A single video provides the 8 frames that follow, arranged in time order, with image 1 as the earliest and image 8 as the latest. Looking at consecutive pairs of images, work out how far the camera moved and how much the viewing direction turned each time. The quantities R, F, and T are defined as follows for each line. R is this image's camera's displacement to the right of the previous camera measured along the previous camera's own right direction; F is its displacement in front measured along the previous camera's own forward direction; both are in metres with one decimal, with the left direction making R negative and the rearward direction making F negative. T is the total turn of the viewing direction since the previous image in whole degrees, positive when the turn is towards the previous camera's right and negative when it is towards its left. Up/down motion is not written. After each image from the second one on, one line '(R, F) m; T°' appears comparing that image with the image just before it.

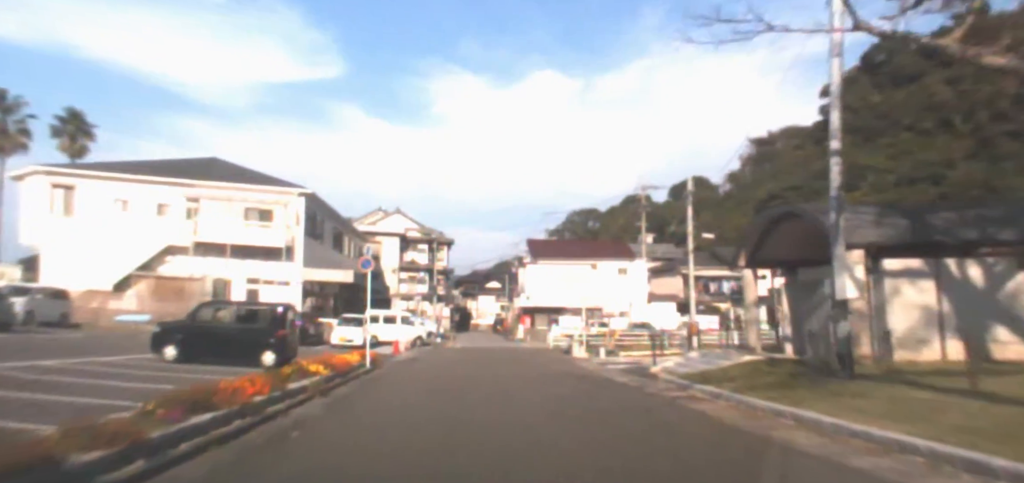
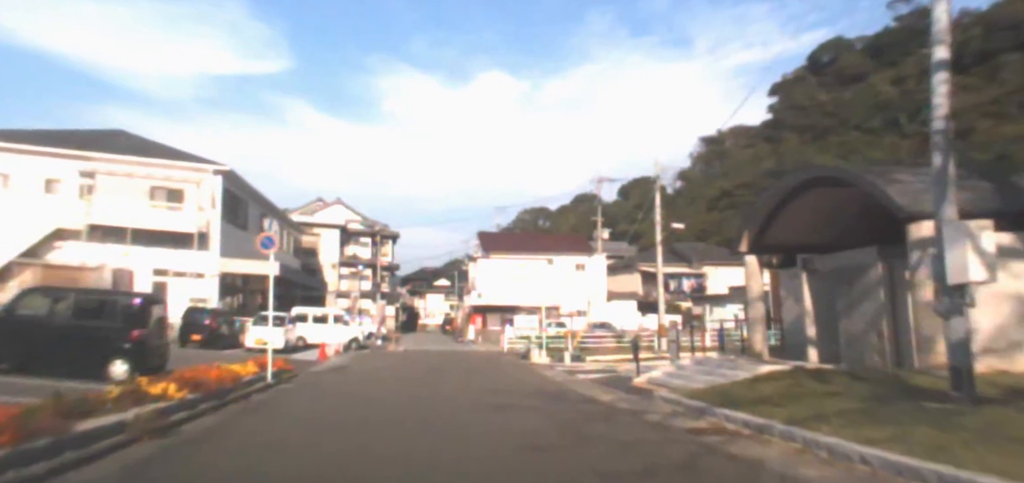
(0.0, +4.2) m; +4°
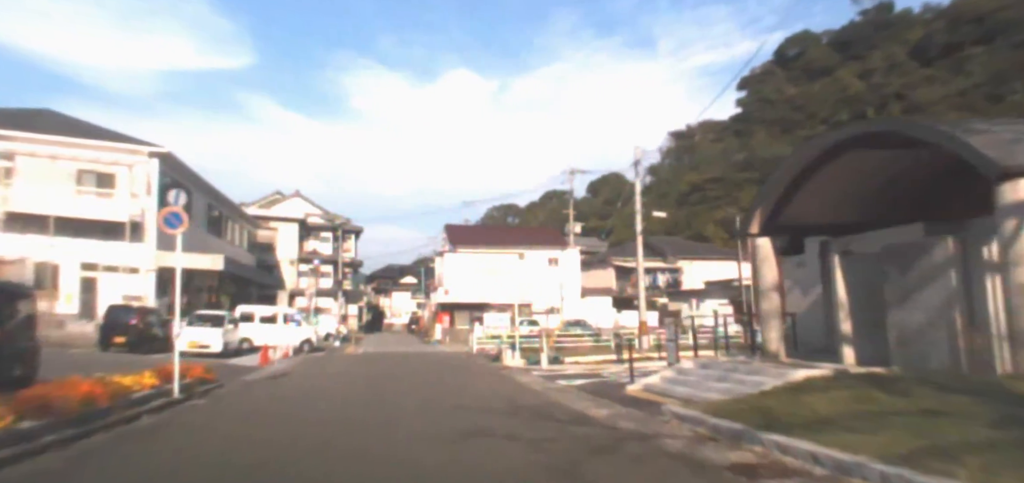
(0.0, +2.7) m; +3°
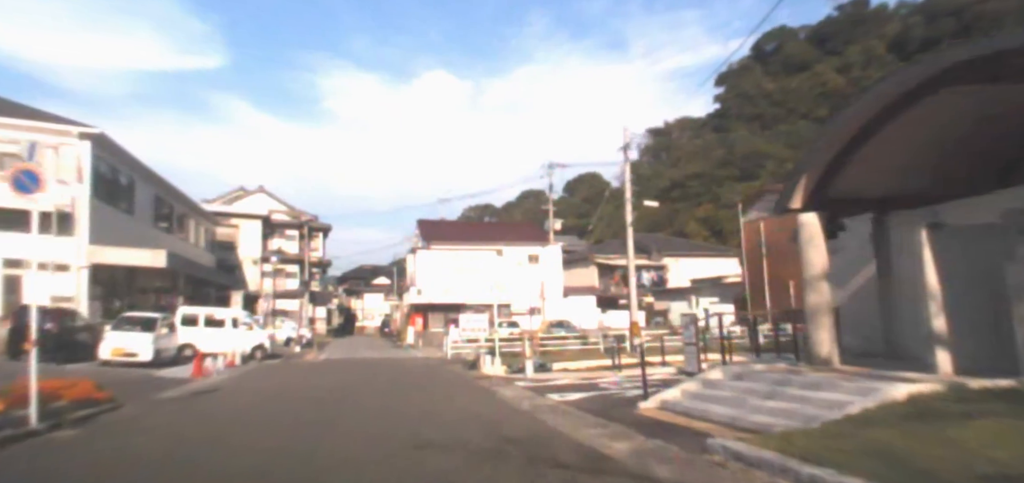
(-0.1, +2.9) m; +2°
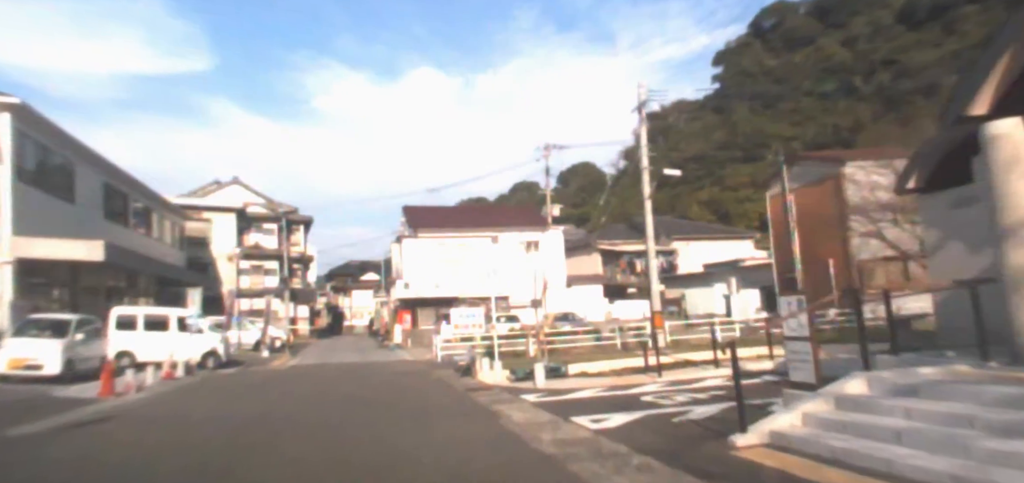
(-0.2, +4.1) m; +1°
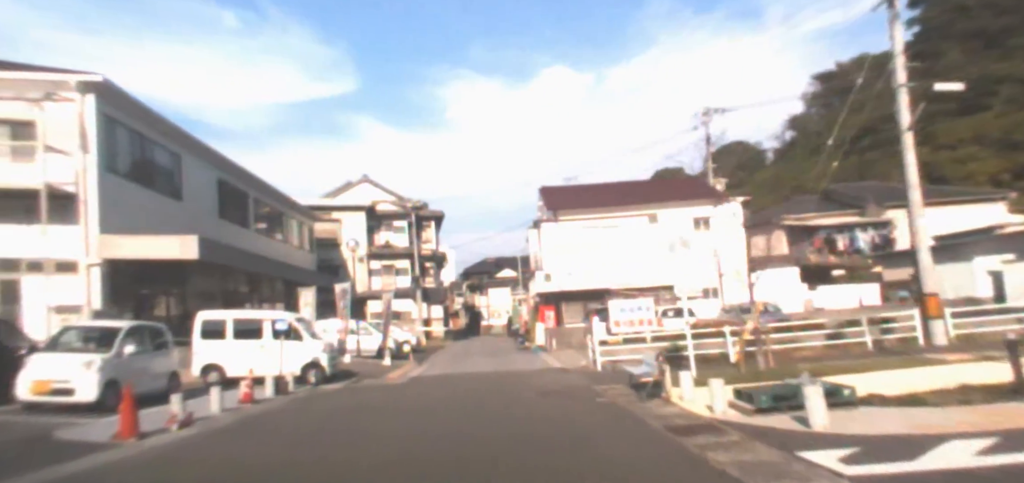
(-1.1, +5.9) m; -12°
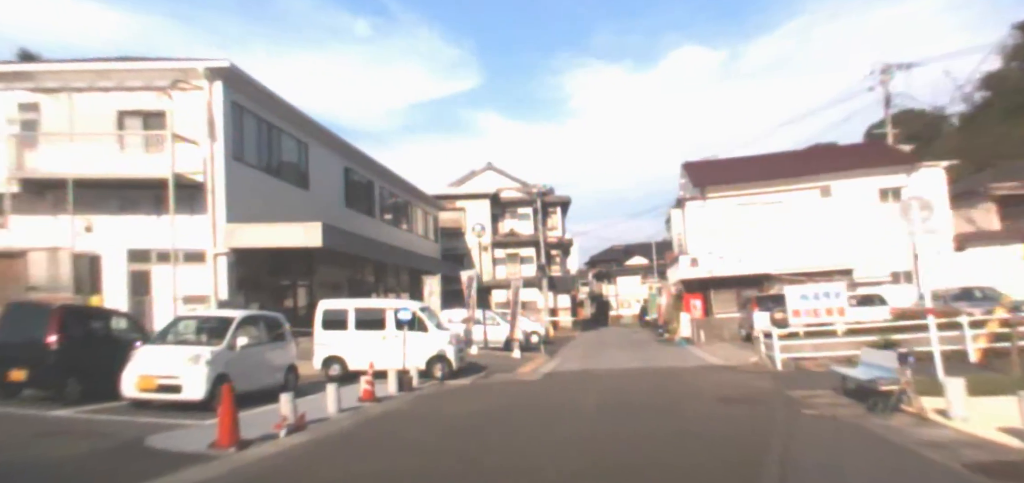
(-0.7, +2.4) m; -10°
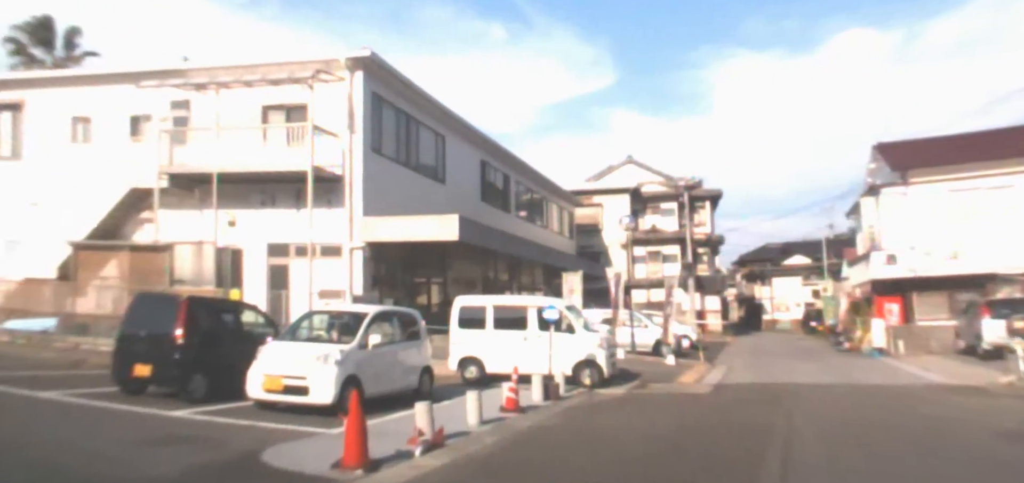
(-0.7, +1.9) m; -11°
